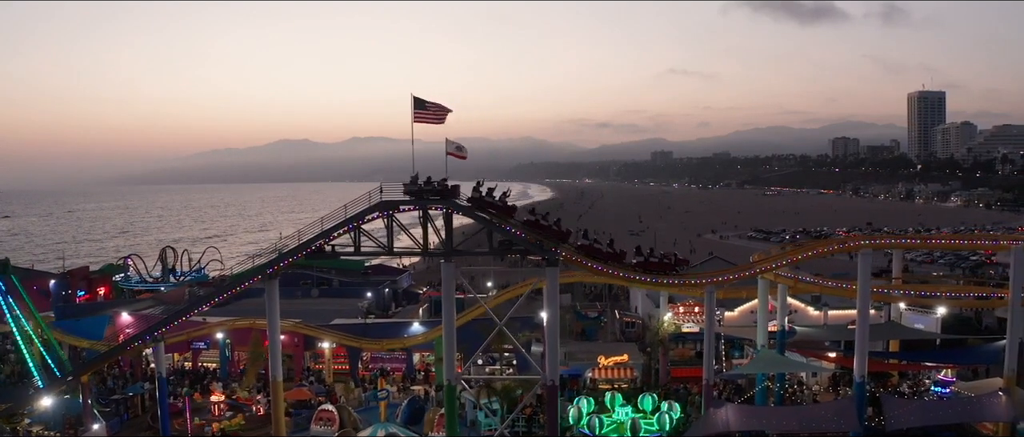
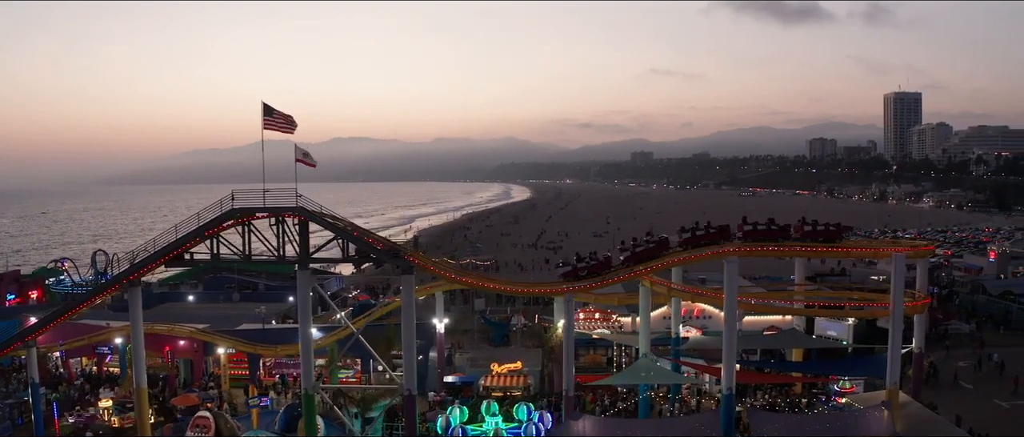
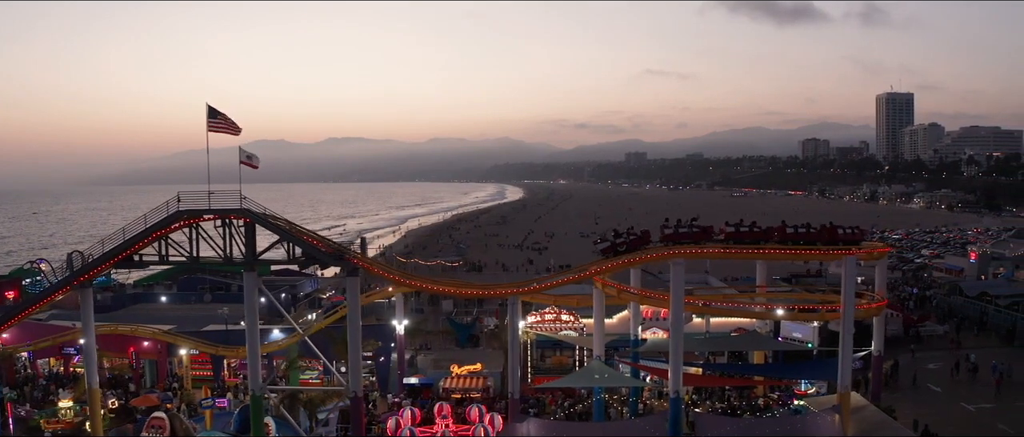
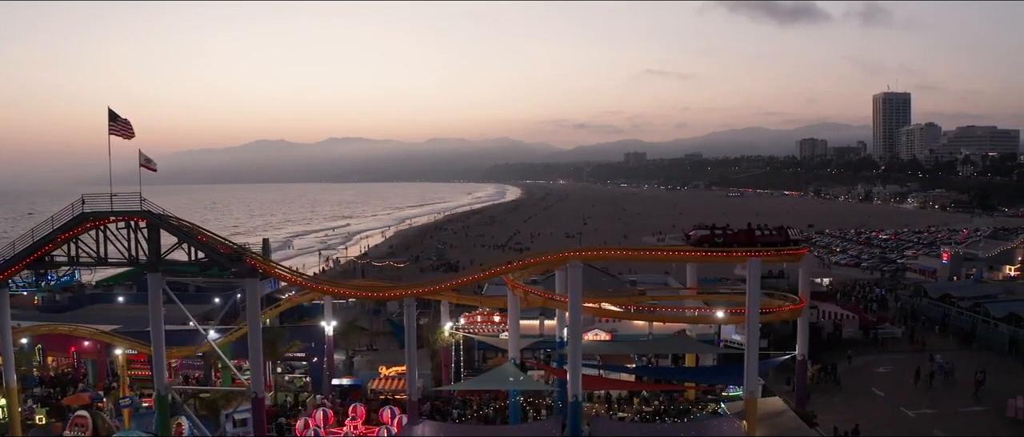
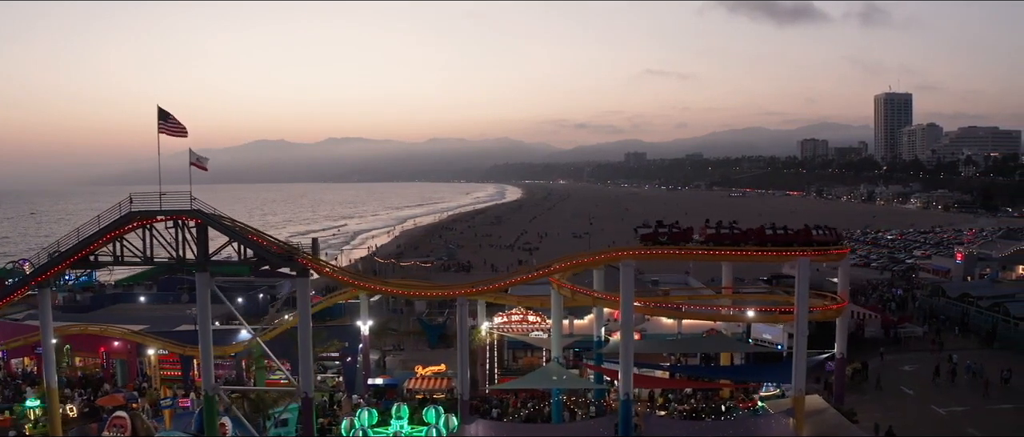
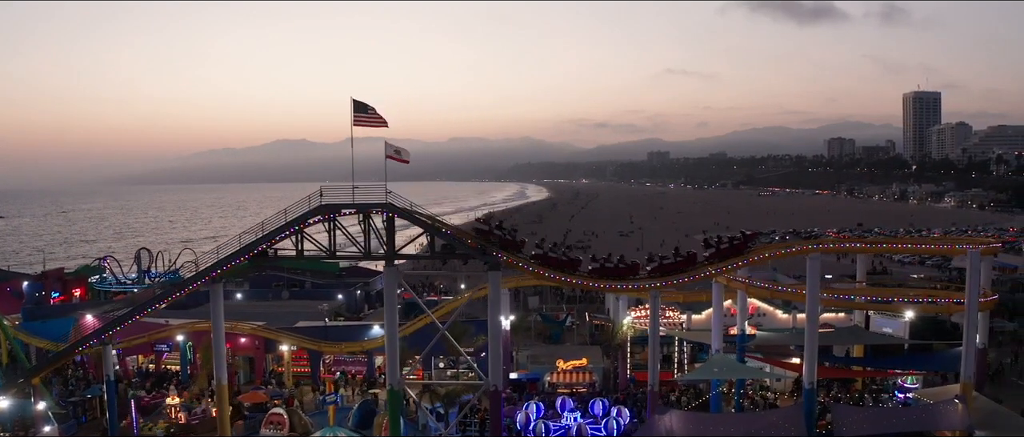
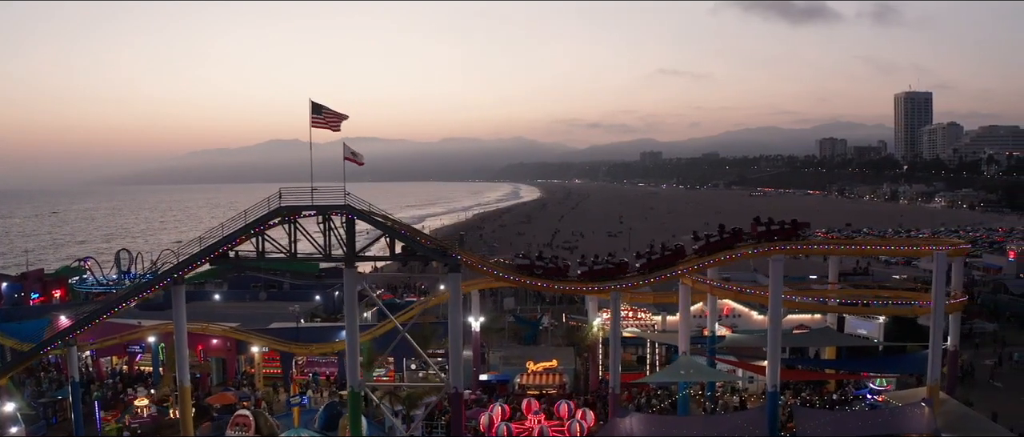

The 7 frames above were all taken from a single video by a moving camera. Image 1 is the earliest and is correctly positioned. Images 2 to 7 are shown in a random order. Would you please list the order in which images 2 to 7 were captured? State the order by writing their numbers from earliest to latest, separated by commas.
6, 7, 2, 3, 5, 4
